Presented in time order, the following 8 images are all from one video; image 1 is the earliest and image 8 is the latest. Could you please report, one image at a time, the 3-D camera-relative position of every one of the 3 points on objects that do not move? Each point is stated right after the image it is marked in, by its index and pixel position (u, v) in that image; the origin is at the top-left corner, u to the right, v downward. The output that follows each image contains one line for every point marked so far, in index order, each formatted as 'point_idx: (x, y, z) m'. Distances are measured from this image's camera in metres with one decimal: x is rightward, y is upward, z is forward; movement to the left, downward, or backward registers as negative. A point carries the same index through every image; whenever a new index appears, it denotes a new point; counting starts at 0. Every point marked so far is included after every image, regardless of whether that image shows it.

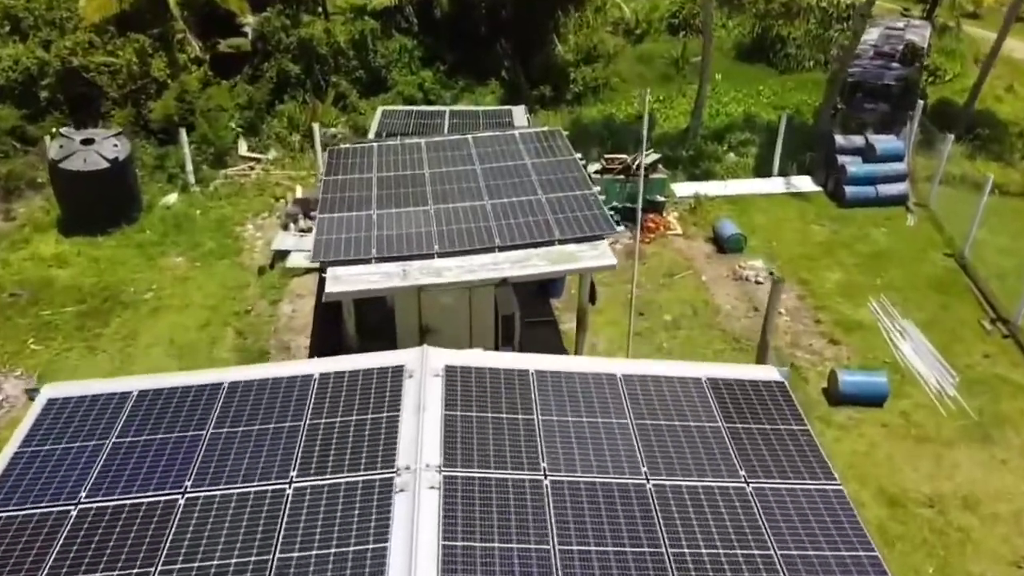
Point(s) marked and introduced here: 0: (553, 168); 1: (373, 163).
0: (+0.9, +2.7, +18.1) m
1: (-3.3, +2.9, +18.8) m
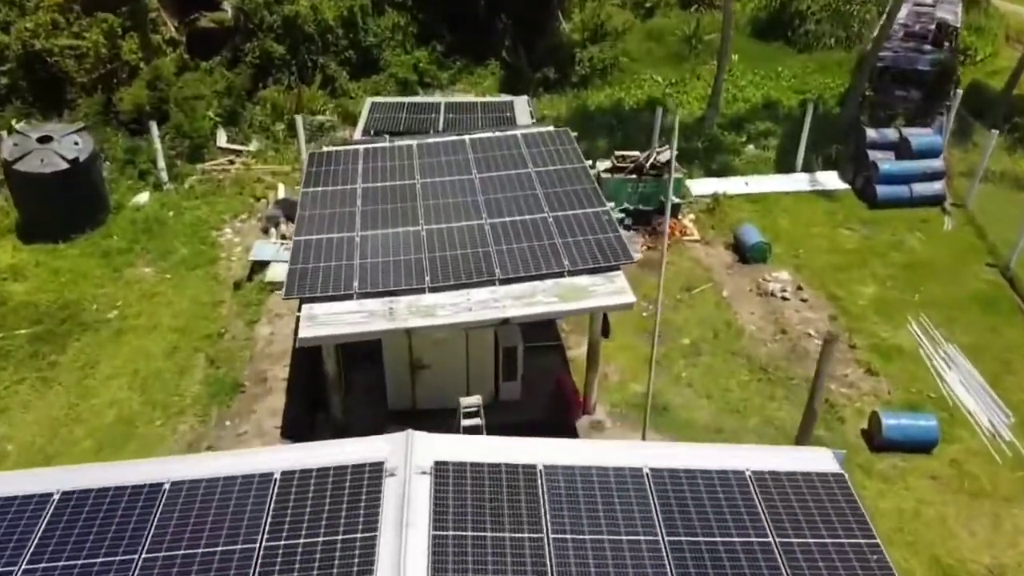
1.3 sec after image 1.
0: (+1.0, +2.2, +16.1) m
1: (-3.2, +2.4, +16.7) m
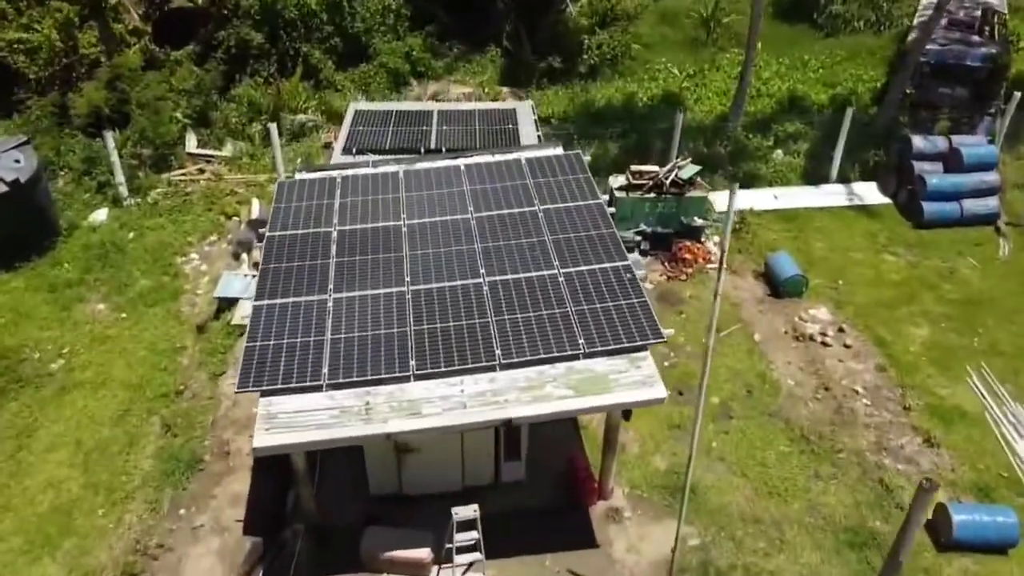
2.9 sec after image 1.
0: (+1.0, +1.1, +13.6) m
1: (-3.2, +1.4, +14.3) m
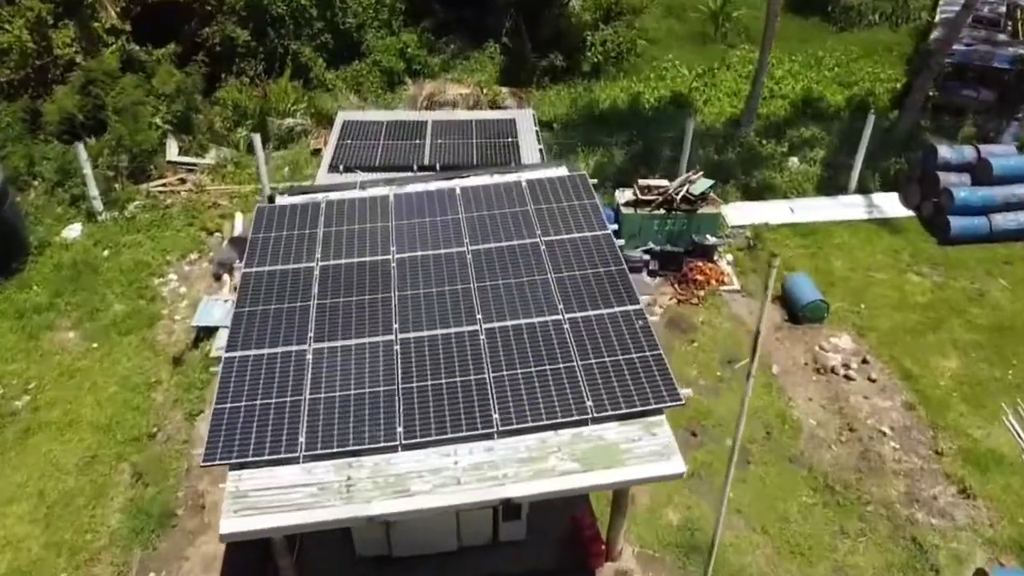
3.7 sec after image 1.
0: (+1.0, +0.5, +12.4) m
1: (-3.2, +0.7, +13.0) m
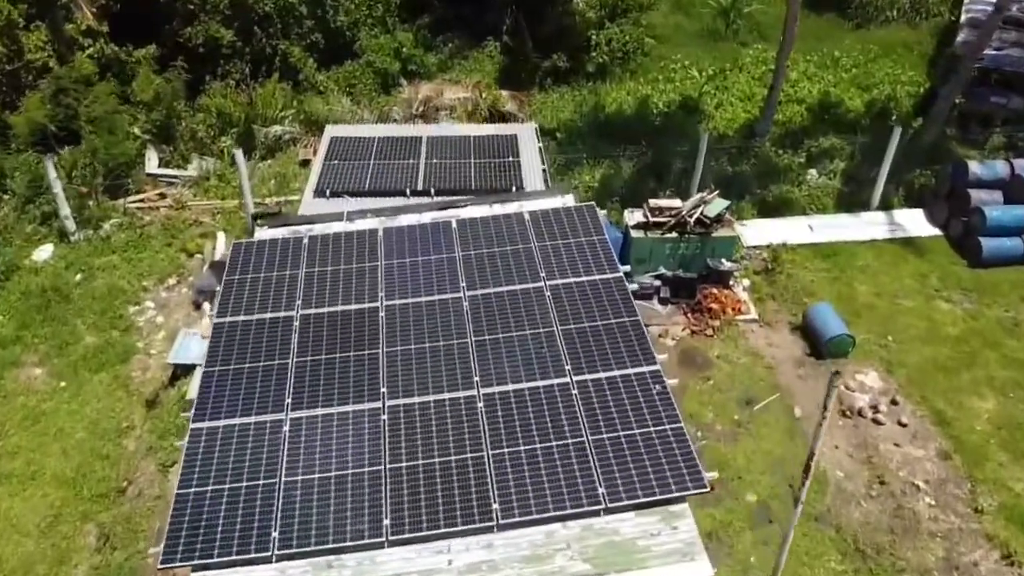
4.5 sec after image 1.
0: (+1.1, -0.2, +11.2) m
1: (-3.2, 0.0, +11.8) m
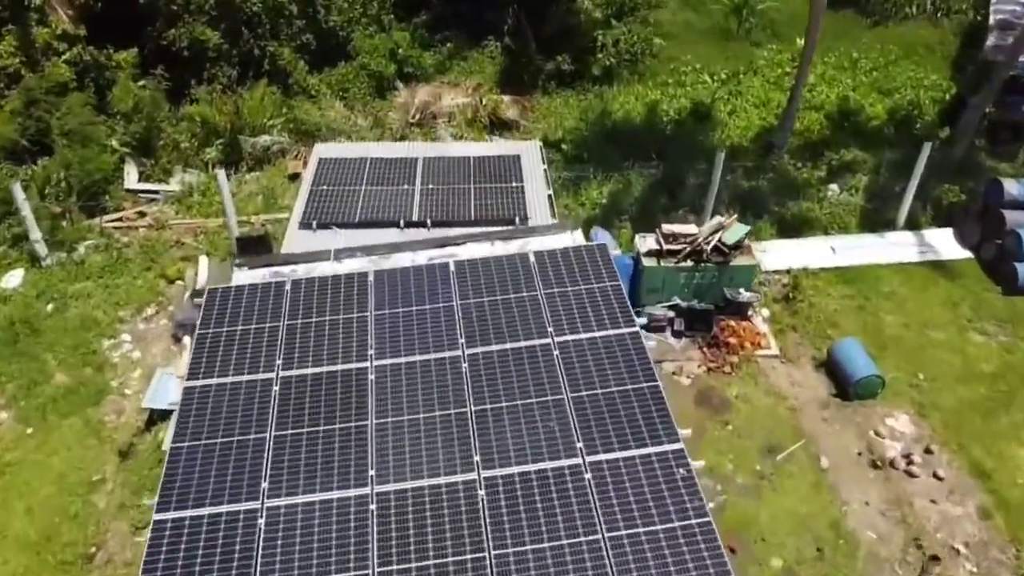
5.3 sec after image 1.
0: (+1.1, -1.0, +10.0) m
1: (-3.1, -0.7, +10.7) m
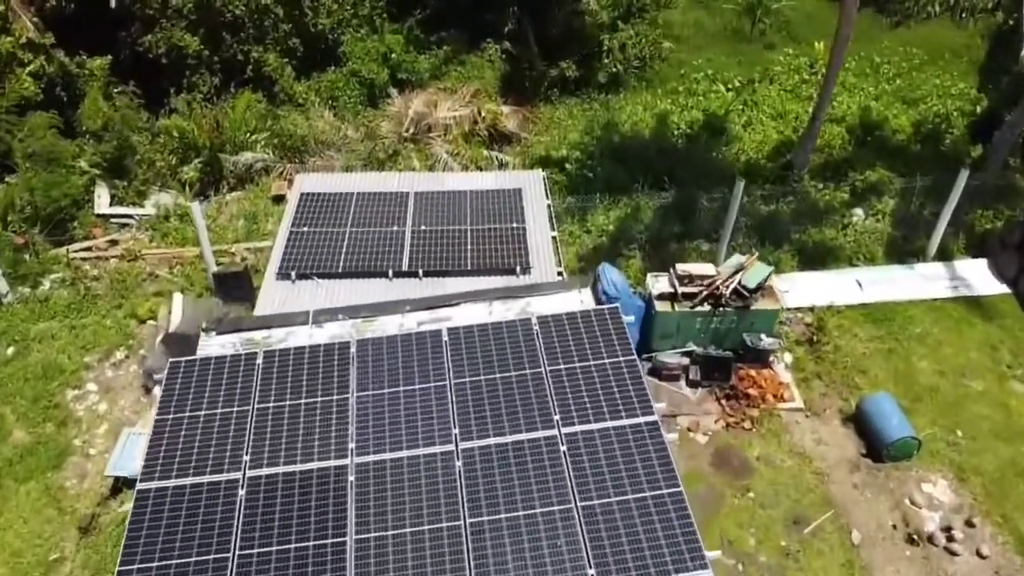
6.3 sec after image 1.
0: (+1.1, -1.9, +8.8) m
1: (-3.1, -1.6, +9.4) m
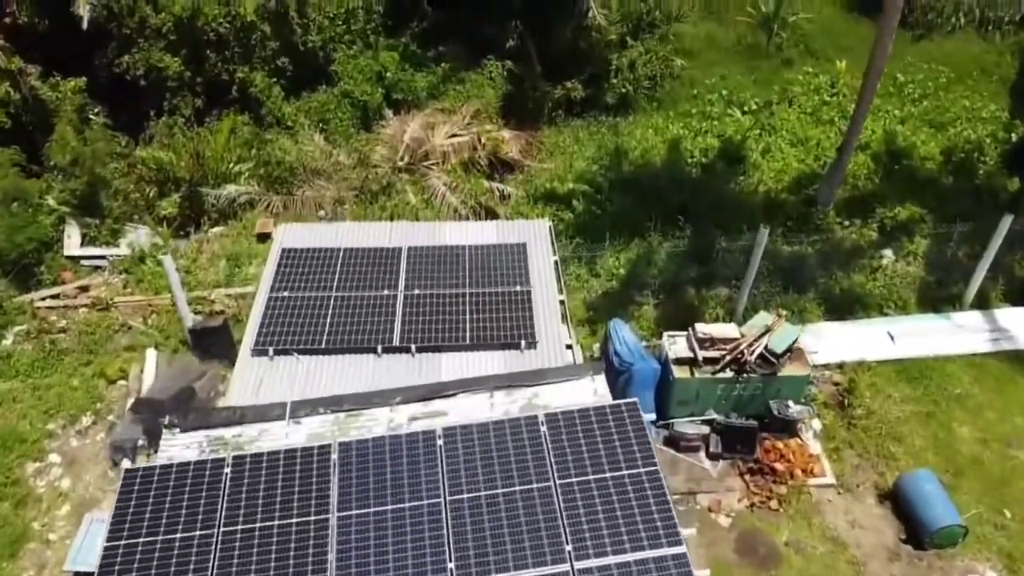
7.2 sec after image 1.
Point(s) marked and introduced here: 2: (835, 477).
0: (+1.2, -3.0, +7.5) m
1: (-3.0, -2.7, +8.1) m
2: (+5.2, -3.0, +13.0) m
